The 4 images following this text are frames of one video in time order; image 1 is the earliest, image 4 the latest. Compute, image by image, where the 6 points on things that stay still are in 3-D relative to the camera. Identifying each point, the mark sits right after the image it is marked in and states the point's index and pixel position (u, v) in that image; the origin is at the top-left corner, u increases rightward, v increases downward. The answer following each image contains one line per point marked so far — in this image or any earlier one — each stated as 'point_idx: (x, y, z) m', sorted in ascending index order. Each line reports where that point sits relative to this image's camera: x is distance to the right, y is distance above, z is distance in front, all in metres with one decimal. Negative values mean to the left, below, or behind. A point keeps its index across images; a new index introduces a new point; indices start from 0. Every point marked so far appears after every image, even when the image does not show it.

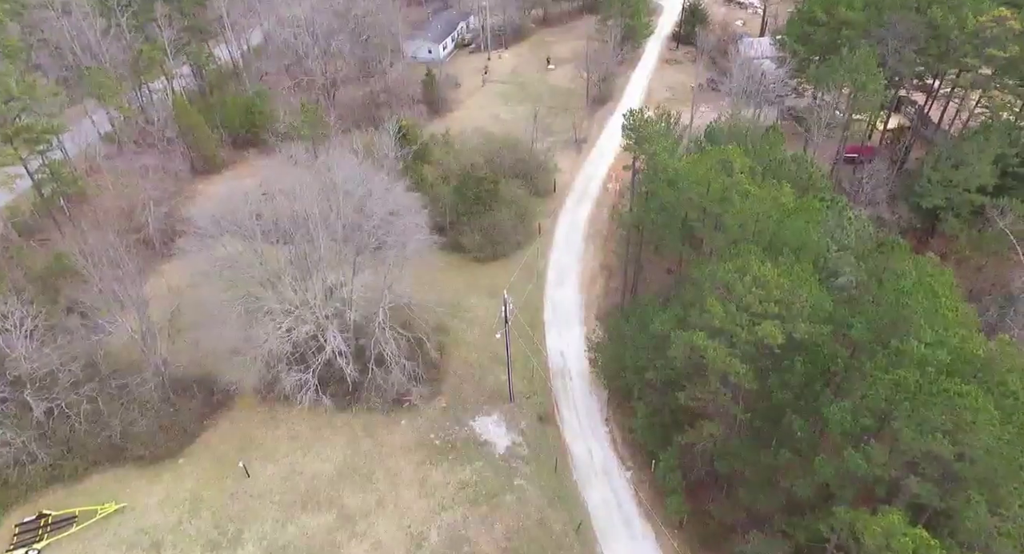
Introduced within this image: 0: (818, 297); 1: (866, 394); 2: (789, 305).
0: (+7.3, -0.5, +16.8) m
1: (+7.5, -2.5, +14.8) m
2: (+6.6, -0.7, +16.7) m
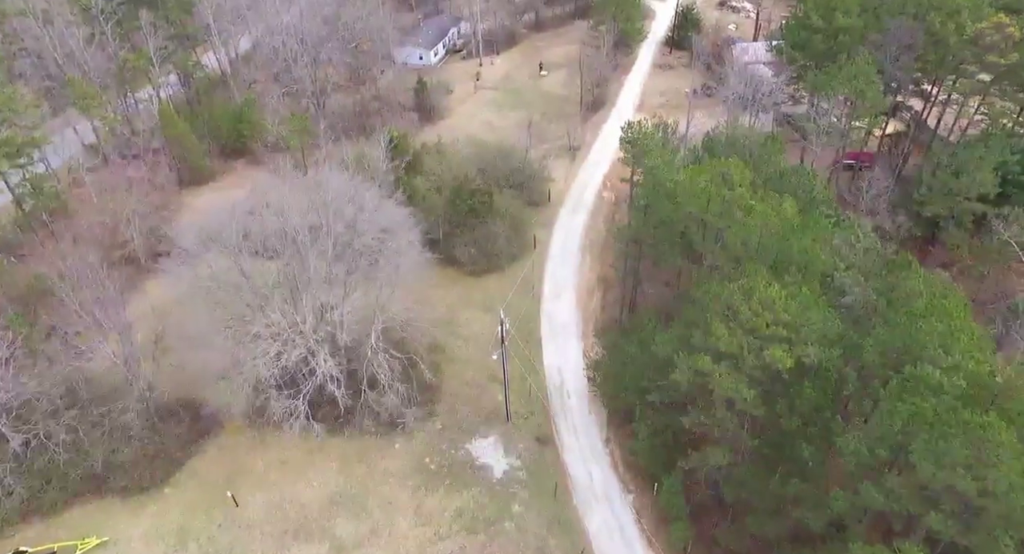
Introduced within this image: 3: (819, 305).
0: (+7.3, -1.0, +16.2) m
1: (+7.5, -2.9, +14.2) m
2: (+6.5, -1.2, +16.0) m
3: (+7.2, -0.7, +16.4) m
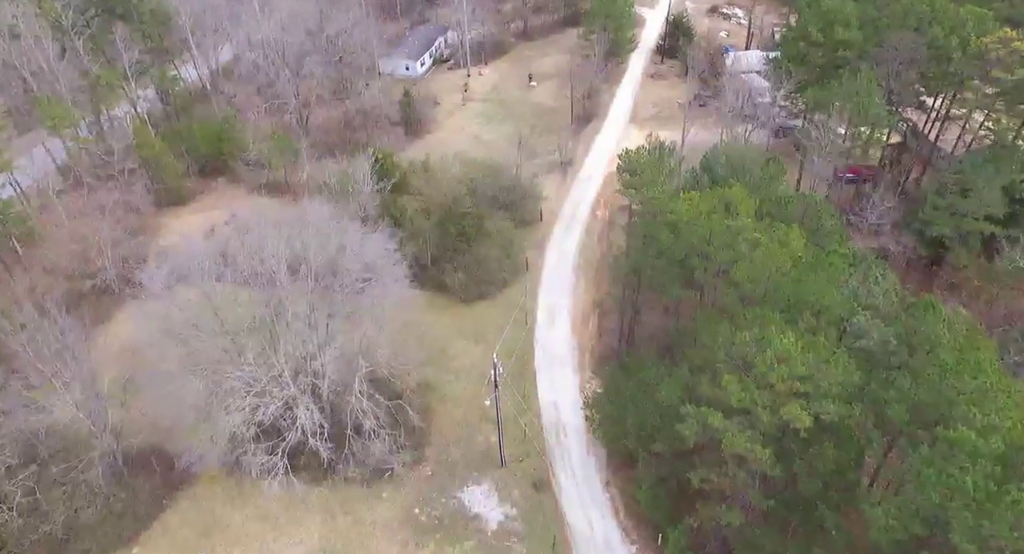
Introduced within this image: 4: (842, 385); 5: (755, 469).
0: (+7.1, -2.0, +15.0) m
1: (+7.4, -4.0, +13.0) m
2: (+6.4, -2.2, +14.8) m
3: (+7.1, -1.7, +15.2) m
4: (+7.0, -2.3, +14.8) m
5: (+5.3, -4.2, +15.3) m
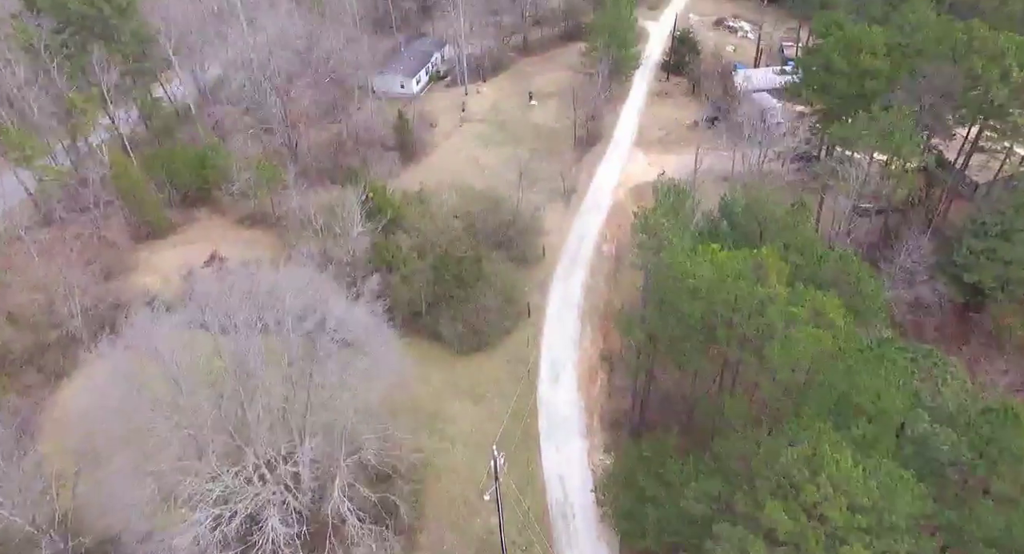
0: (+7.2, -3.9, +12.6) m
1: (+7.5, -5.9, +10.6) m
2: (+6.5, -4.1, +12.4) m
3: (+7.2, -3.6, +12.8) m
4: (+7.0, -4.2, +12.4) m
5: (+5.4, -6.1, +12.9) m
